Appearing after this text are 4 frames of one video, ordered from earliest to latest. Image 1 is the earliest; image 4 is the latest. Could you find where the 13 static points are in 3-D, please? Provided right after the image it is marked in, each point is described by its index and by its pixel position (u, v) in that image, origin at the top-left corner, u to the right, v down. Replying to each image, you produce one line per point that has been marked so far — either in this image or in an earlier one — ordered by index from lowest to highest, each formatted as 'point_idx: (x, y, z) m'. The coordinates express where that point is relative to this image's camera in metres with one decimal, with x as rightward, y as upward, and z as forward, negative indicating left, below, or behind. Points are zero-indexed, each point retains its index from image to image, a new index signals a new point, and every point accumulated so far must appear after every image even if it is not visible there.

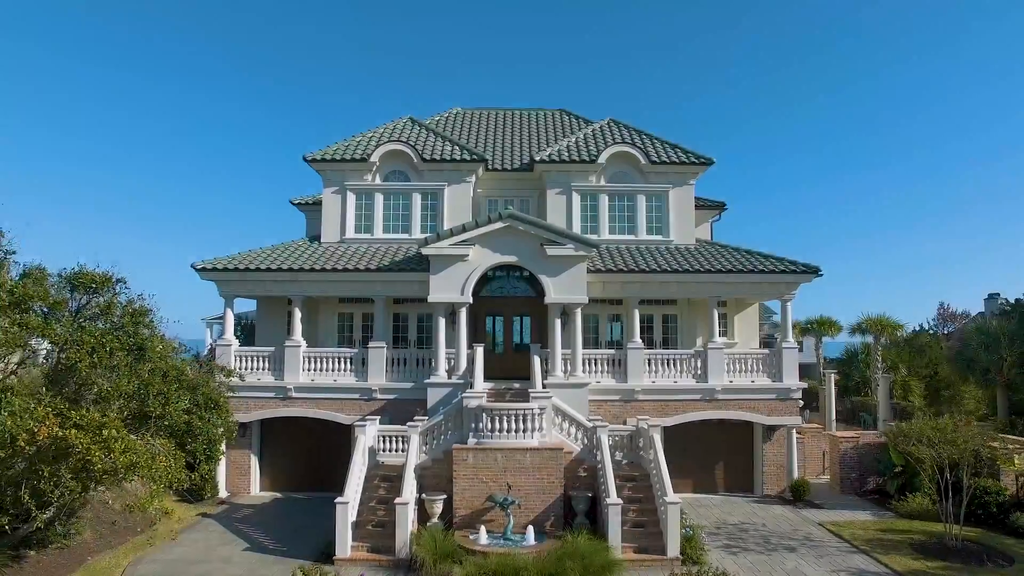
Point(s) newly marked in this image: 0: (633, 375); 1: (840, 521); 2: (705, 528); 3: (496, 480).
0: (+3.7, -2.6, +18.7) m
1: (+8.9, -6.3, +16.6) m
2: (+5.0, -6.3, +15.9) m
3: (-0.4, -4.7, +14.8) m
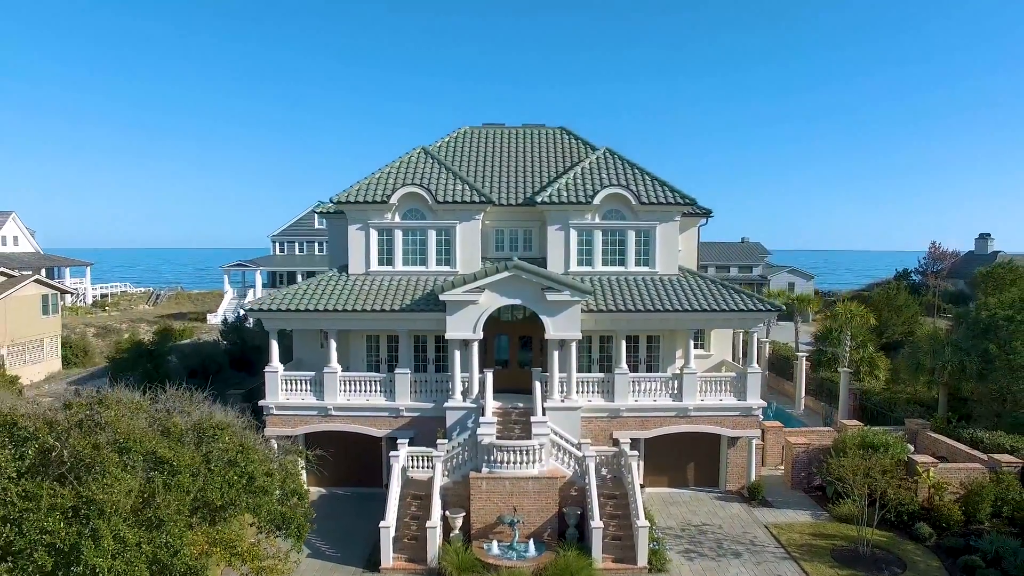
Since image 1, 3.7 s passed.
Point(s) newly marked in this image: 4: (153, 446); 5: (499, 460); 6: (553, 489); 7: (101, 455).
0: (+3.9, -3.9, +22.1) m
1: (+9.1, -7.9, +20.5) m
2: (+5.2, -7.9, +19.9) m
3: (-0.2, -6.5, +18.6) m
4: (-6.3, -2.7, +10.6) m
5: (-0.4, -5.3, +18.8) m
6: (+1.2, -6.1, +18.6) m
7: (-6.6, -2.7, +9.9) m
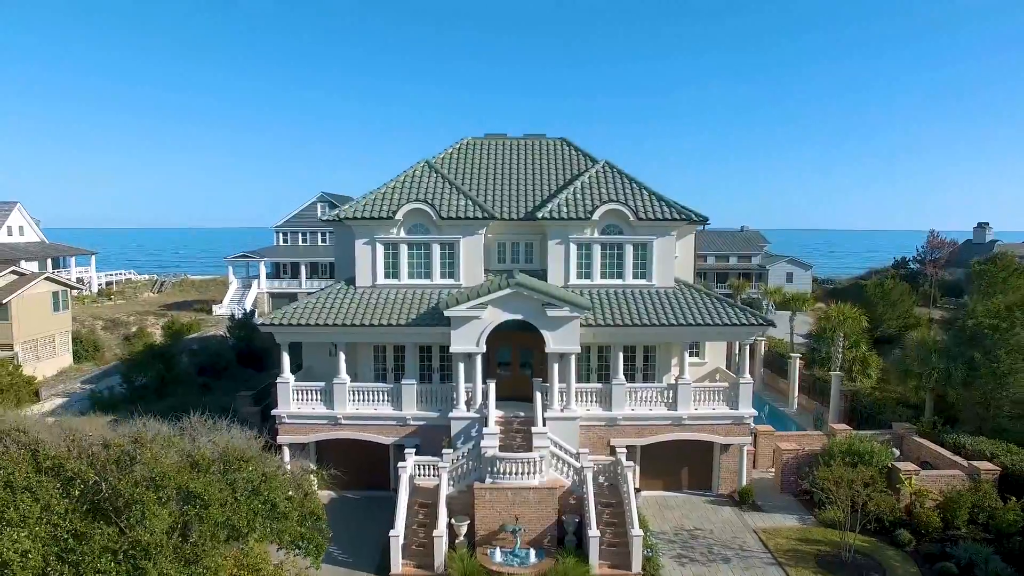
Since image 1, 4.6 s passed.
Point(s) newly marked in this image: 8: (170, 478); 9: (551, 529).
0: (+4.0, -4.5, +23.1) m
1: (+9.2, -8.5, +21.6) m
2: (+5.3, -8.5, +21.0) m
3: (-0.2, -7.2, +19.6) m
4: (-6.2, -3.7, +11.6) m
5: (-0.3, -5.9, +19.9) m
6: (+1.3, -6.8, +19.6) m
7: (-6.6, -3.6, +10.8) m
8: (-6.4, -3.6, +11.4) m
9: (+1.3, -7.8, +19.7) m
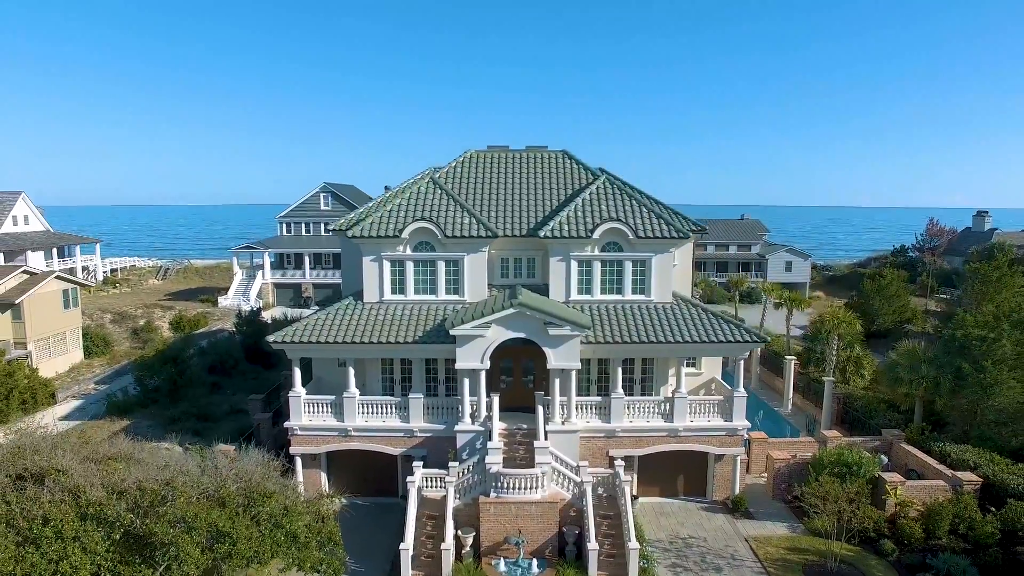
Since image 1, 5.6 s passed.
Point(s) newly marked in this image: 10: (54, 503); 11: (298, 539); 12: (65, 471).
0: (+4.1, -5.1, +24.1) m
1: (+9.3, -9.2, +22.7) m
2: (+5.4, -9.3, +22.1) m
3: (0.0, -8.0, +20.7) m
4: (-6.1, -4.8, +12.6) m
5: (-0.2, -6.7, +20.9) m
6: (+1.4, -7.6, +20.7) m
7: (-6.5, -4.8, +11.8) m
8: (-6.3, -4.7, +12.4) m
9: (+1.4, -8.6, +20.8) m
10: (-9.4, -4.3, +12.5) m
11: (-5.0, -5.8, +14.1) m
12: (-10.6, -4.3, +14.4) m
